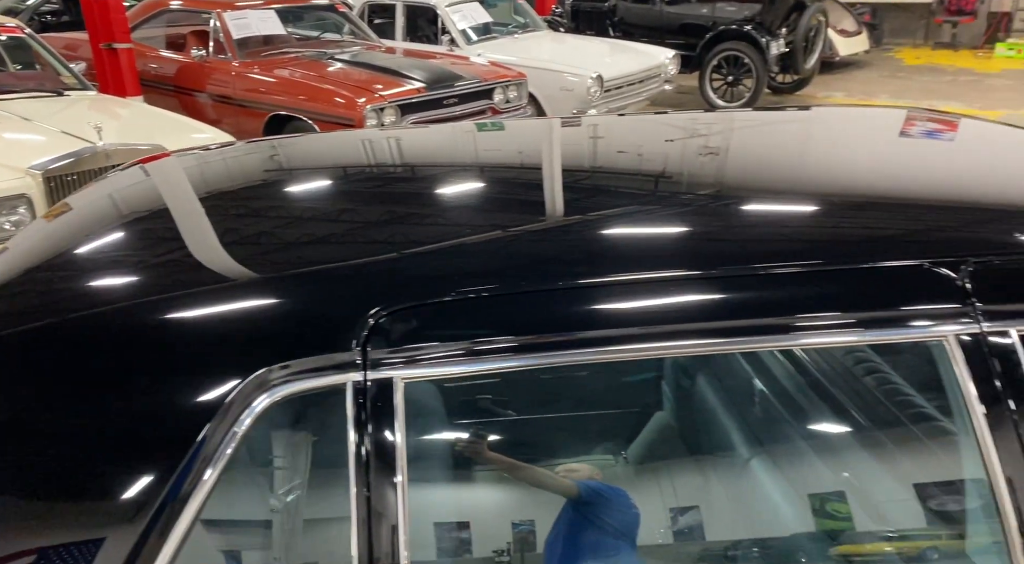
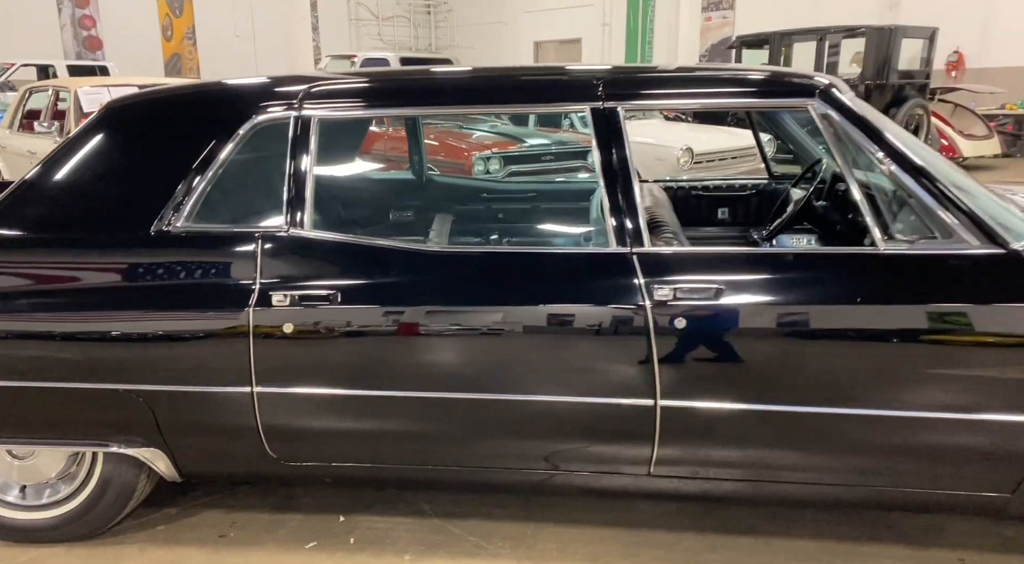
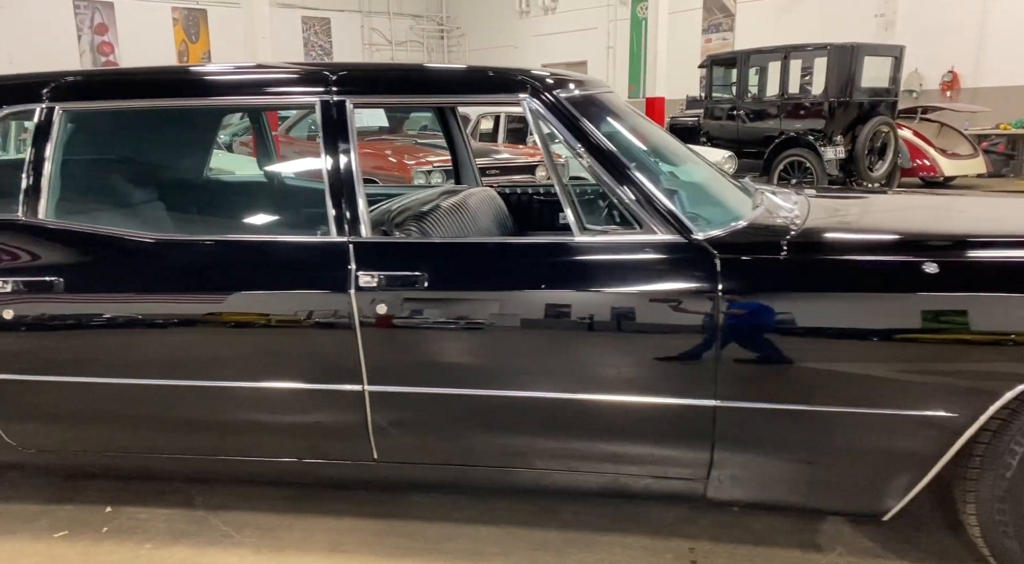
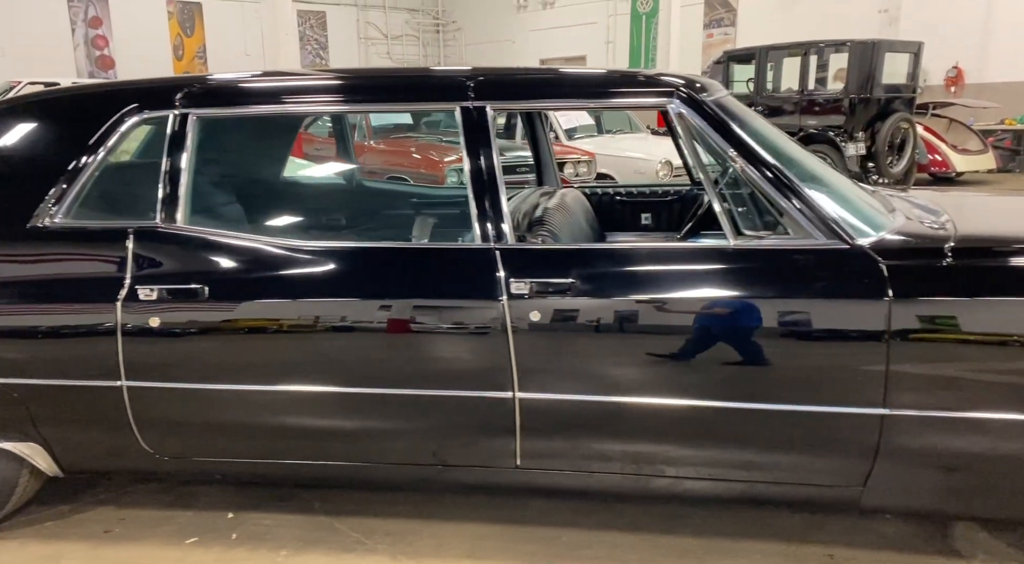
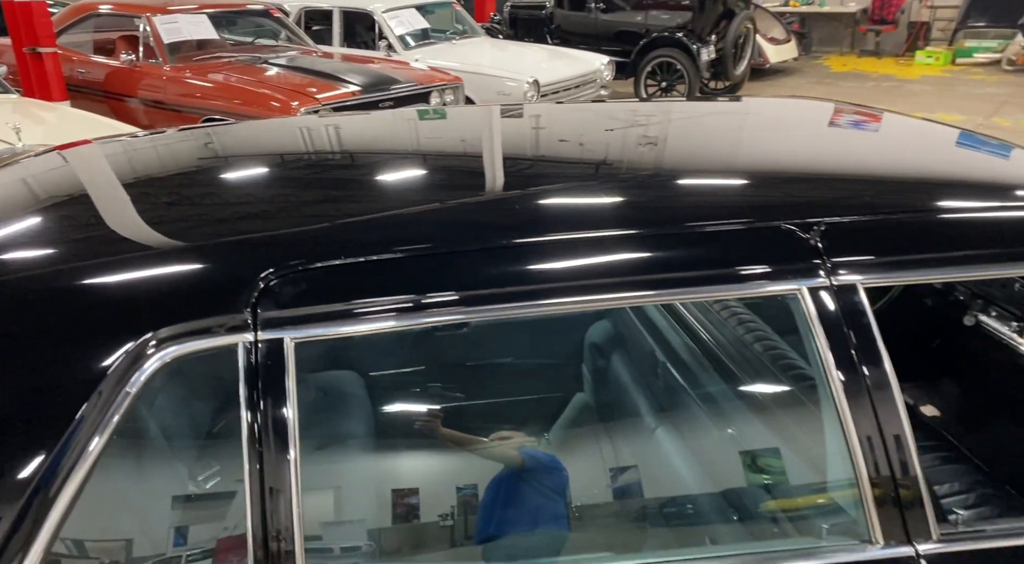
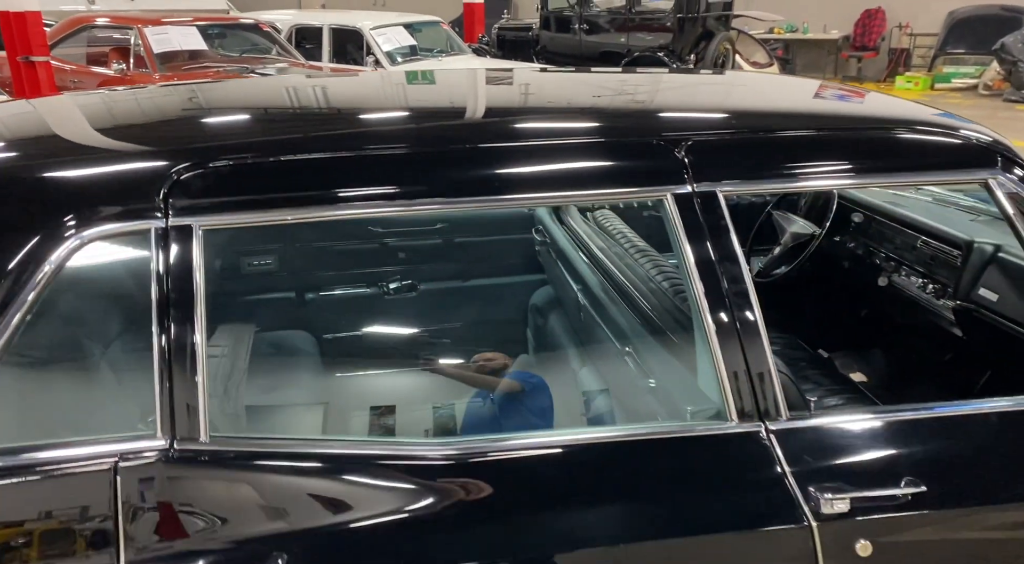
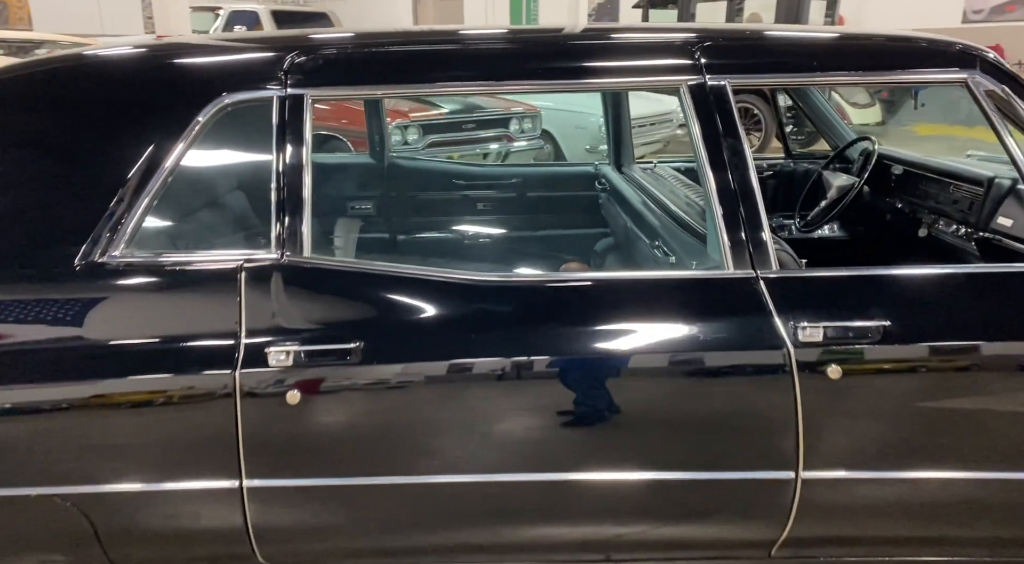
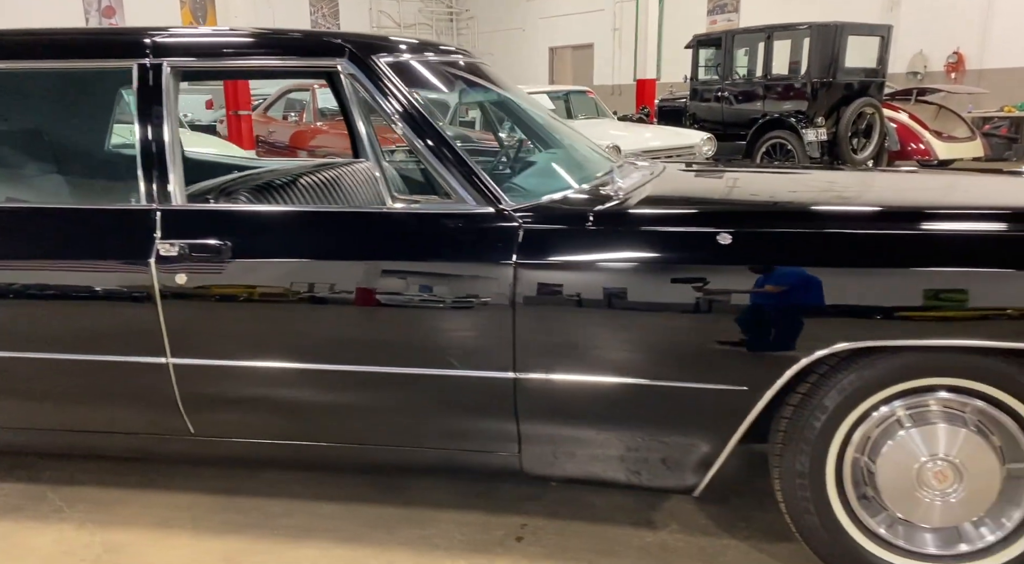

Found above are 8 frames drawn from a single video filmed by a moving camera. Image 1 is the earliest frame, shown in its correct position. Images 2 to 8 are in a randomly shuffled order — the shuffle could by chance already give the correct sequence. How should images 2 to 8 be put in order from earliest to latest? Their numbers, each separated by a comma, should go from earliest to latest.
5, 6, 7, 2, 4, 3, 8
